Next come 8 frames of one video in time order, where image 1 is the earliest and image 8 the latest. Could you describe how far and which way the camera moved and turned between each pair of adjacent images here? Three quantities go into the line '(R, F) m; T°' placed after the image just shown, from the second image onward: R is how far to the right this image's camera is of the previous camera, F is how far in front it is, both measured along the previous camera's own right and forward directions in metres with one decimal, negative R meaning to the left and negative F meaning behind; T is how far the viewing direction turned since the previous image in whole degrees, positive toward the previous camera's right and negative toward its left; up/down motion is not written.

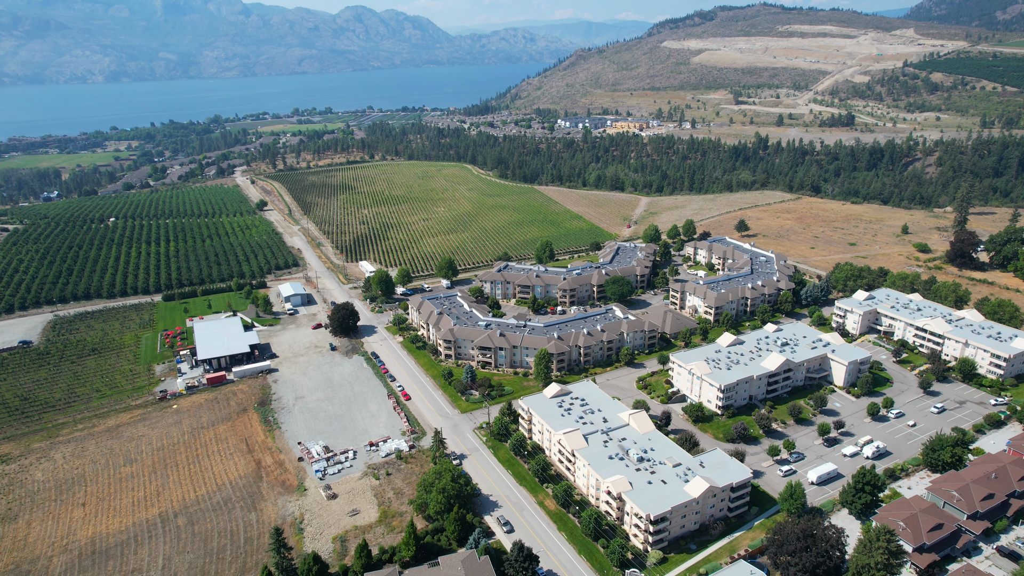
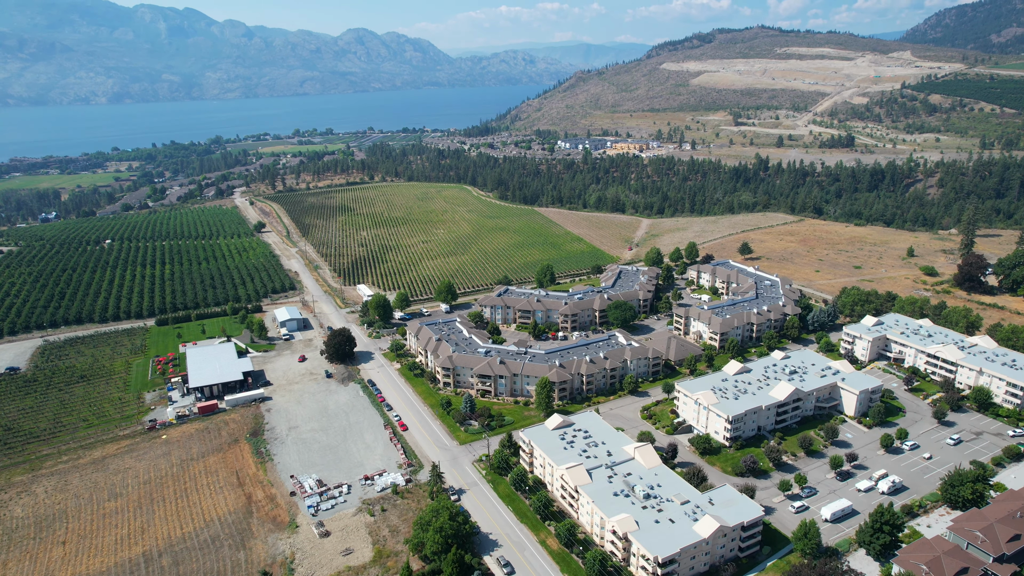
(0.0, +1.0) m; 0°
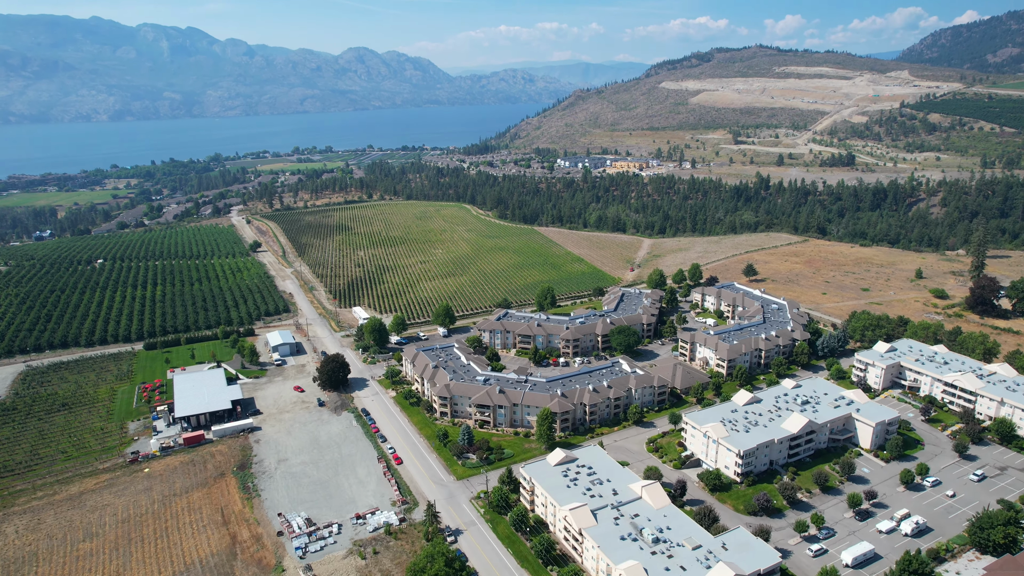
(-0.1, +1.5) m; 0°
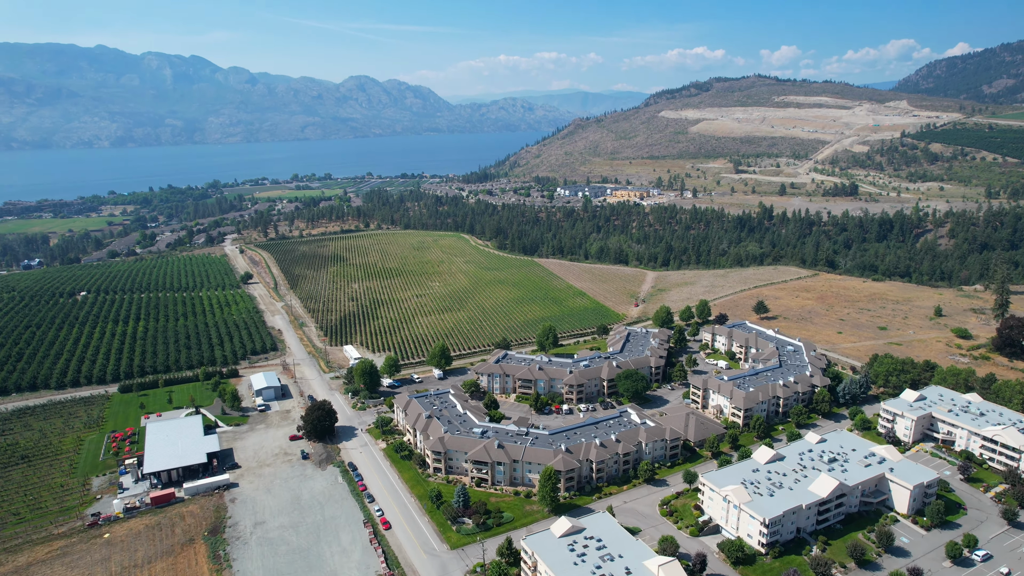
(-0.1, +2.9) m; 0°
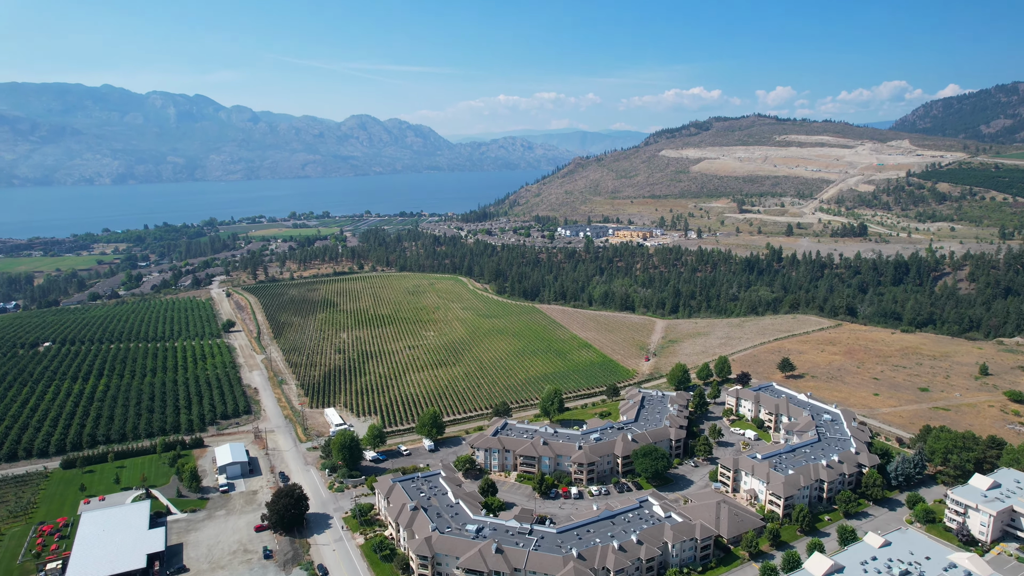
(-0.1, +5.5) m; 0°
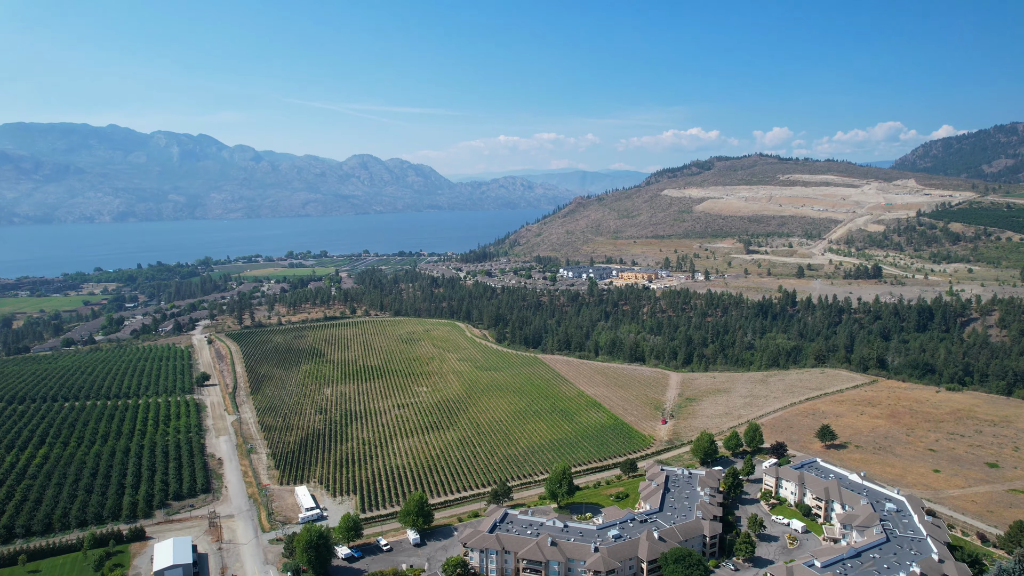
(-0.1, +6.6) m; 0°
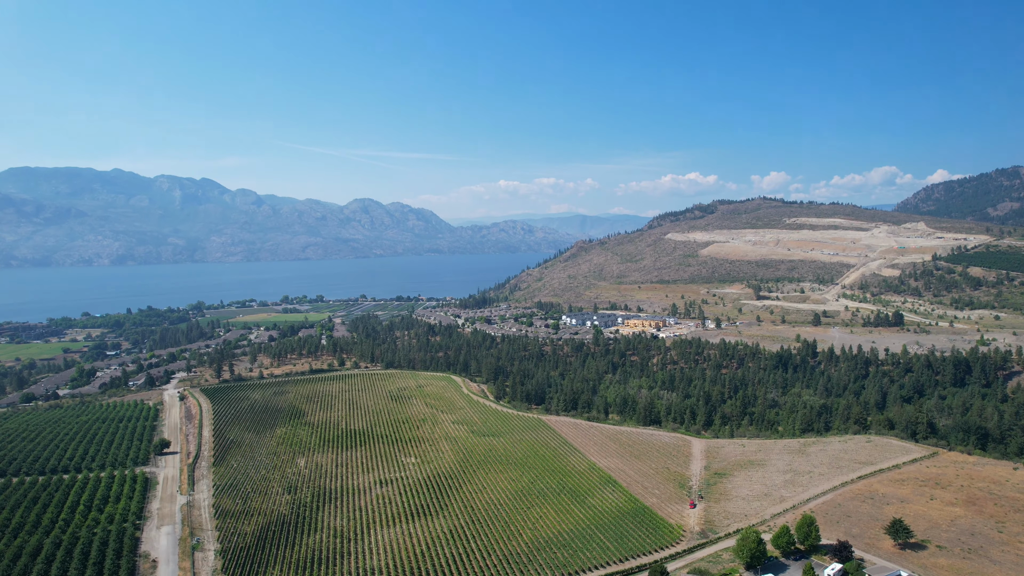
(-0.1, +8.2) m; 0°
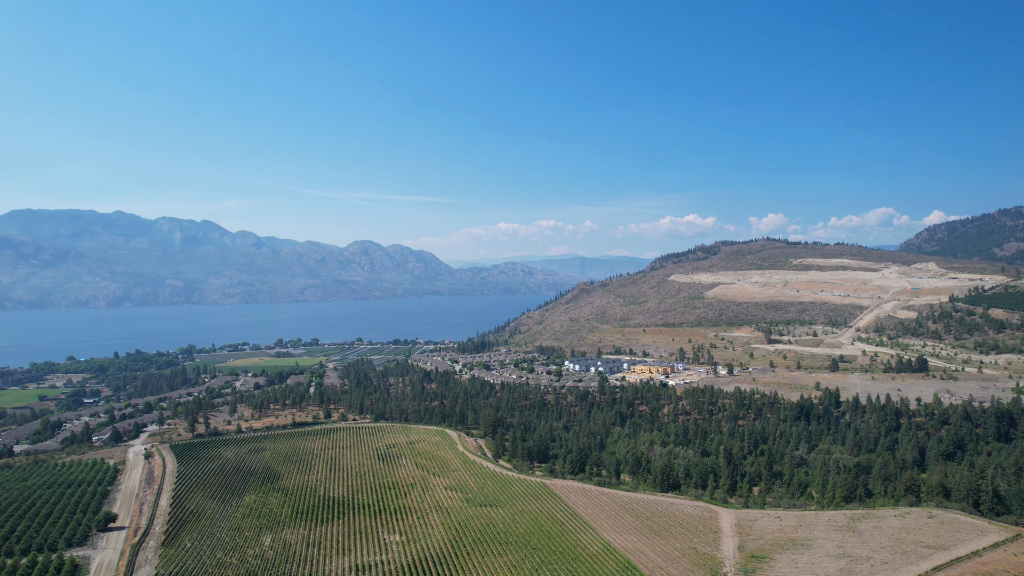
(-0.1, +7.8) m; 0°
